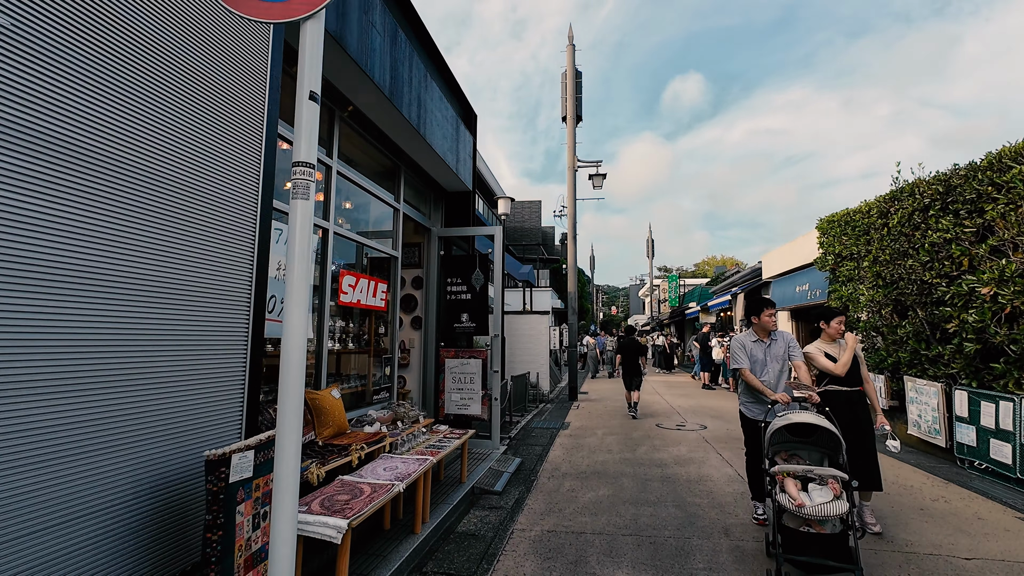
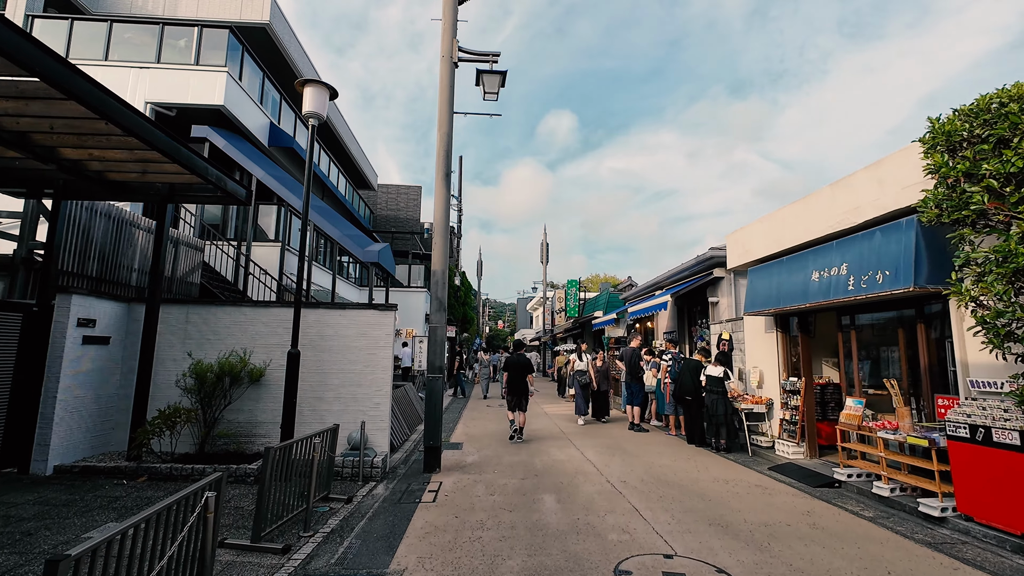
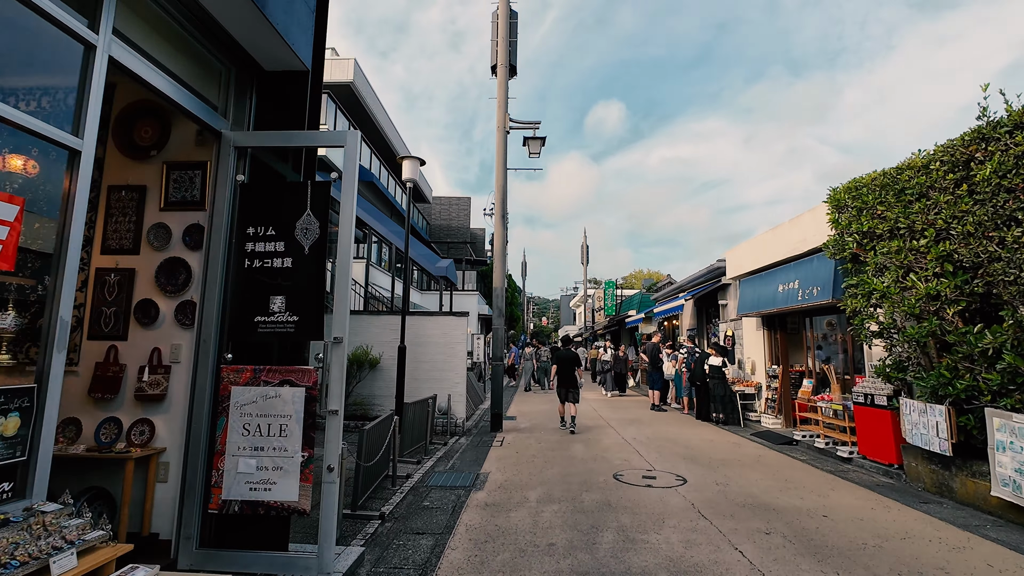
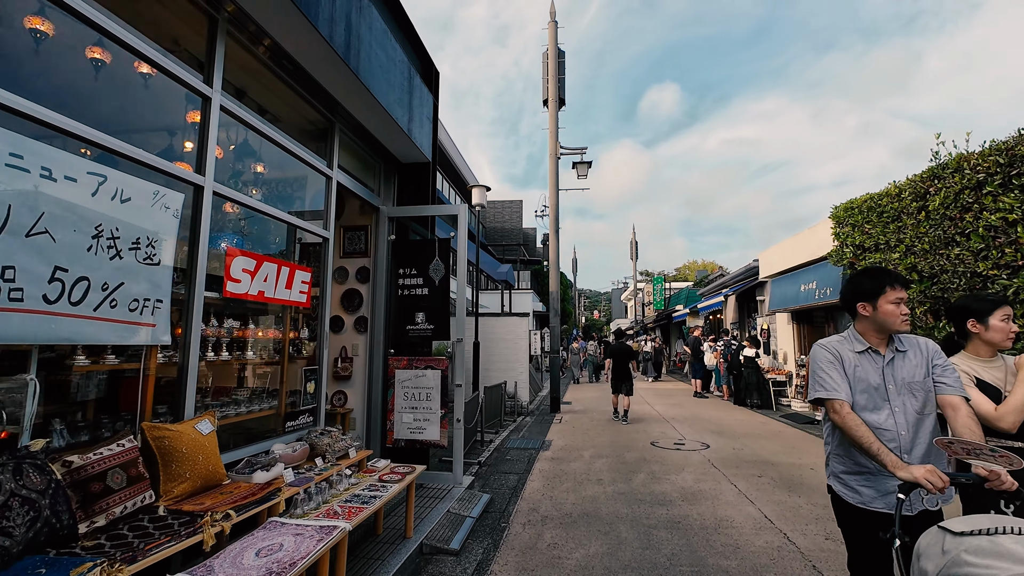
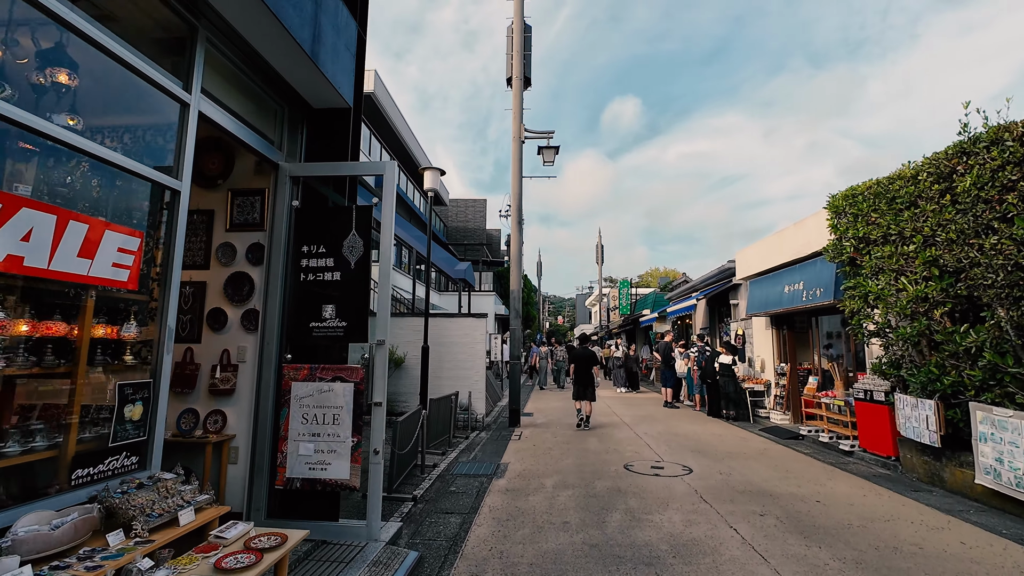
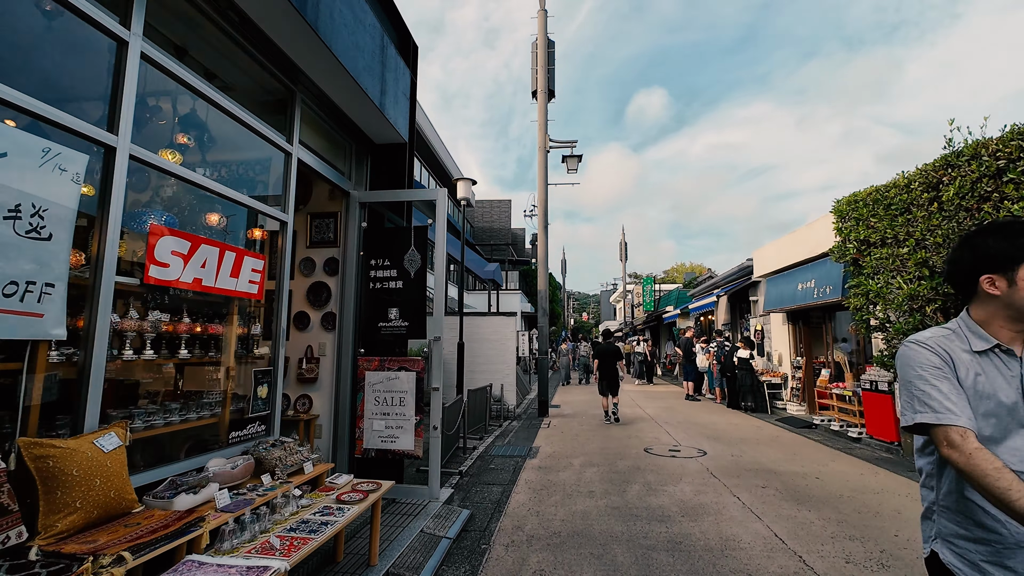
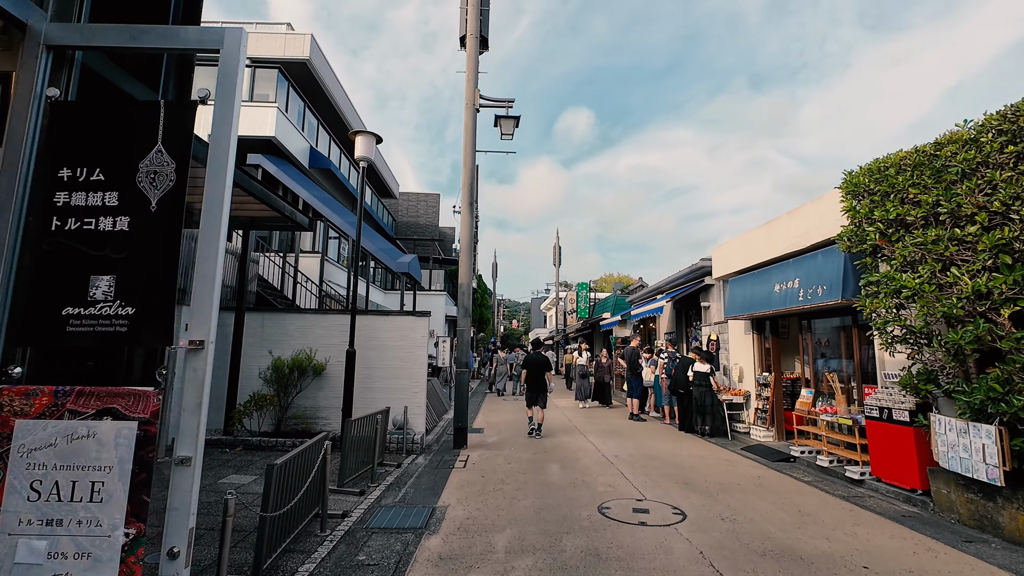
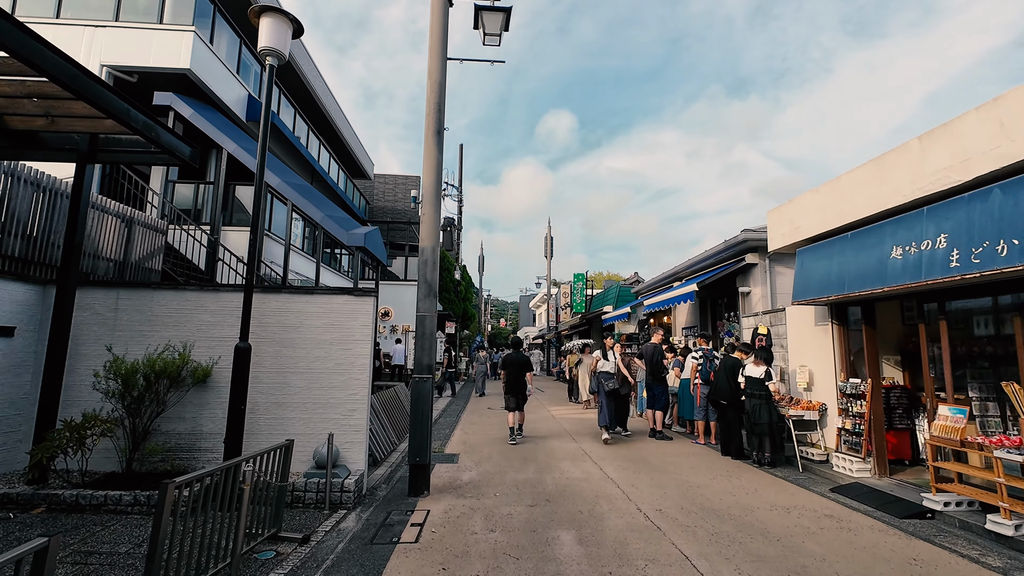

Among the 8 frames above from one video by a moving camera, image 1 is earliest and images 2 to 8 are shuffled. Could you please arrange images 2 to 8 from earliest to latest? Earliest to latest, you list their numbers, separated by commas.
4, 6, 5, 3, 7, 2, 8
